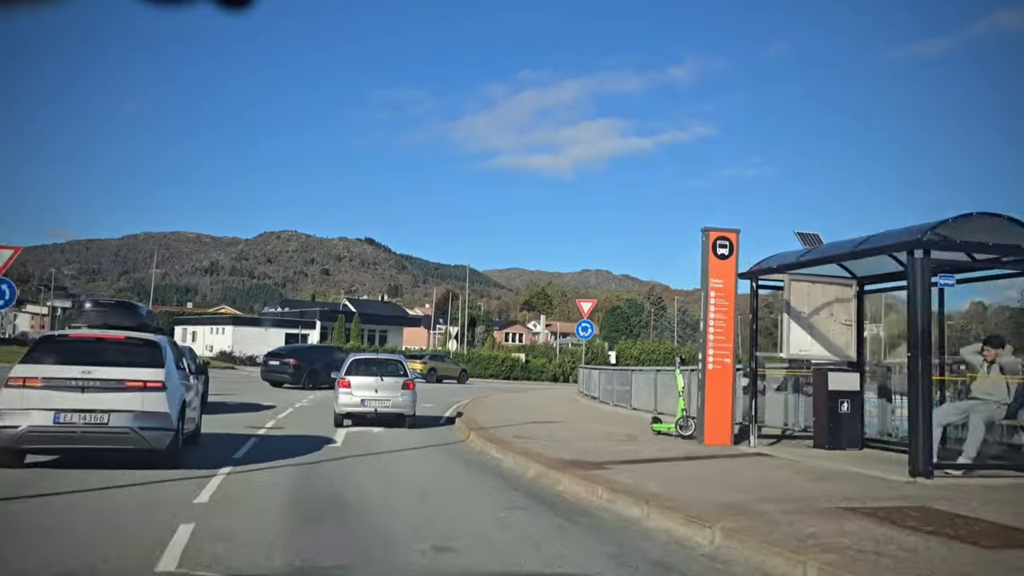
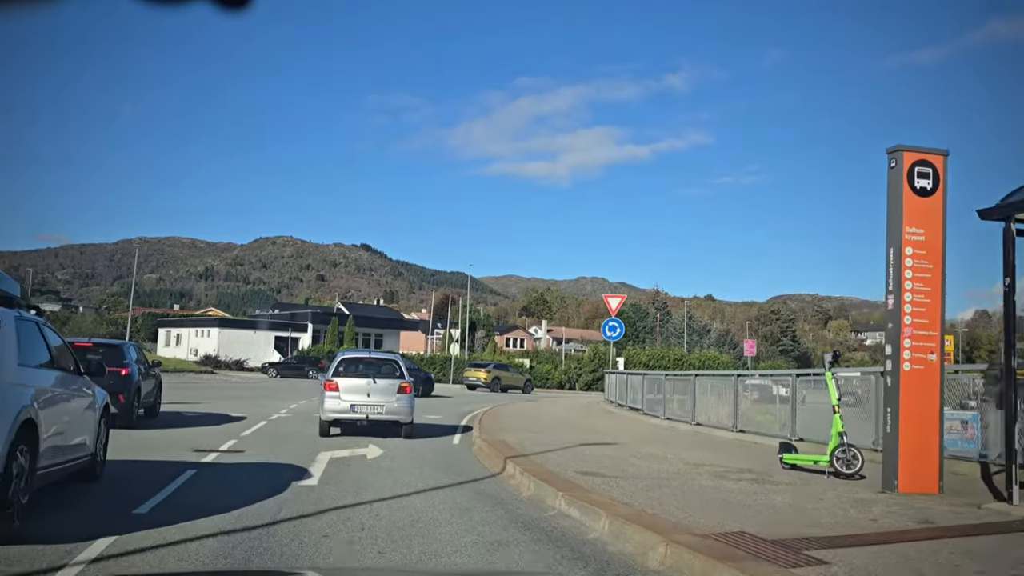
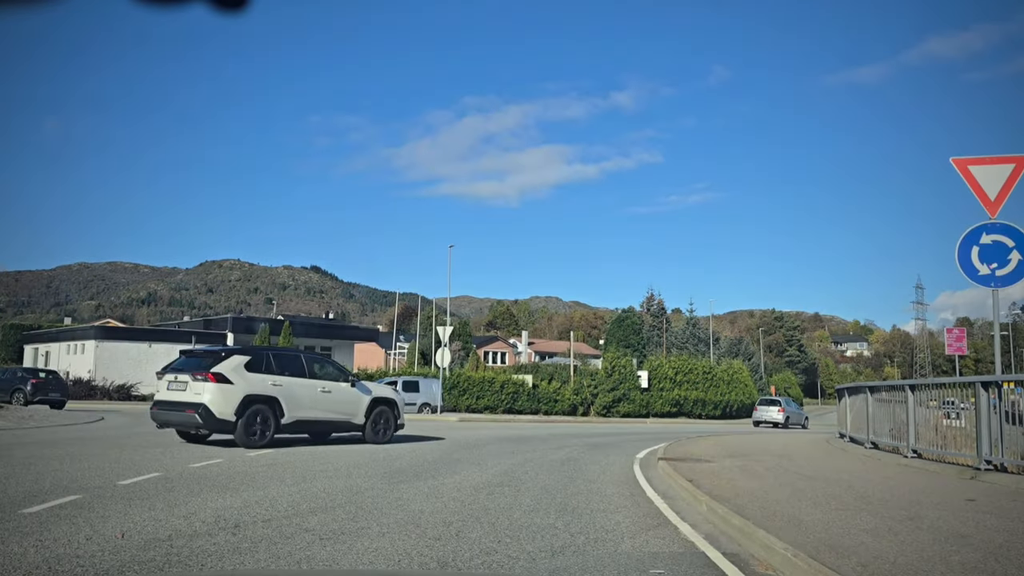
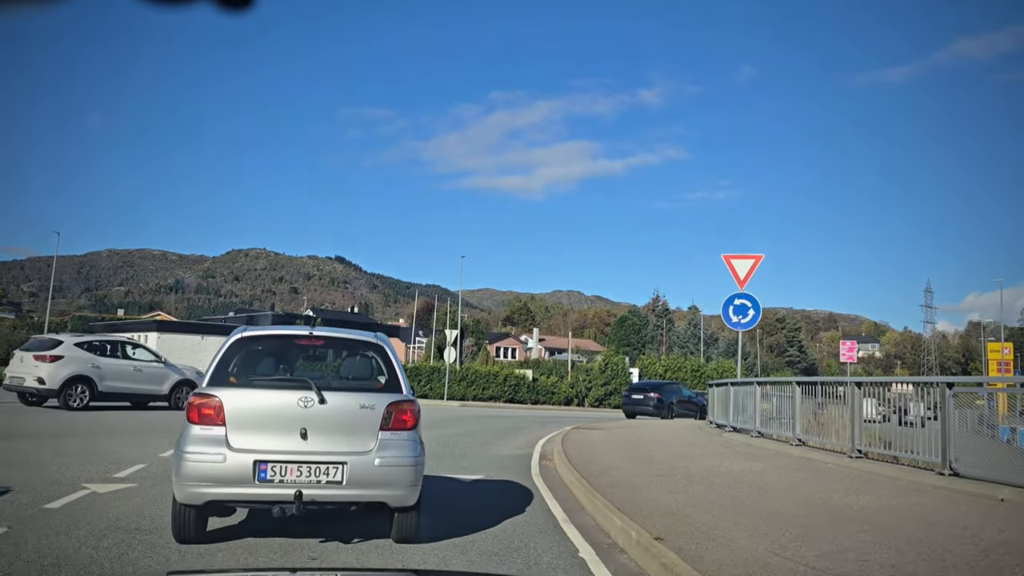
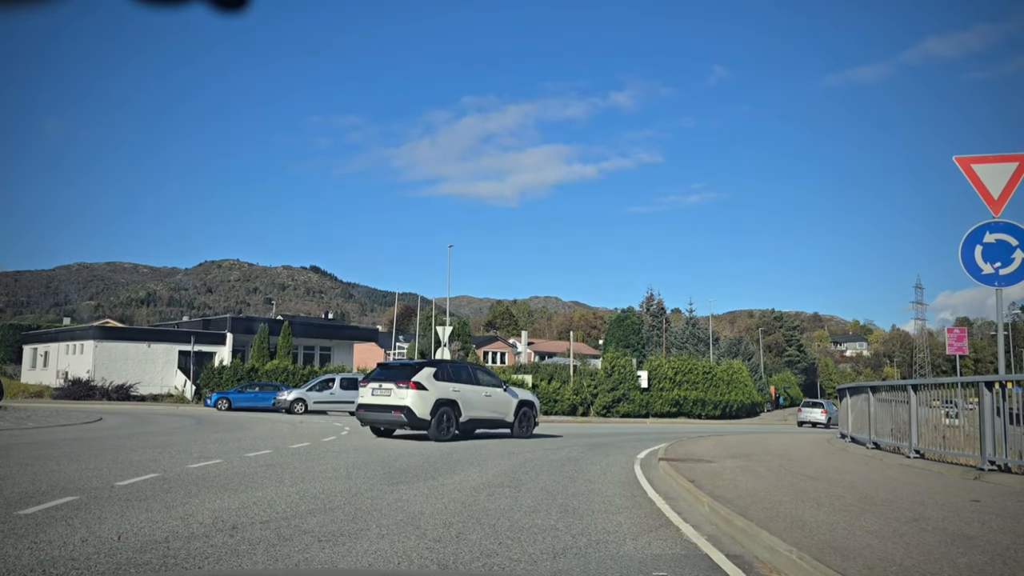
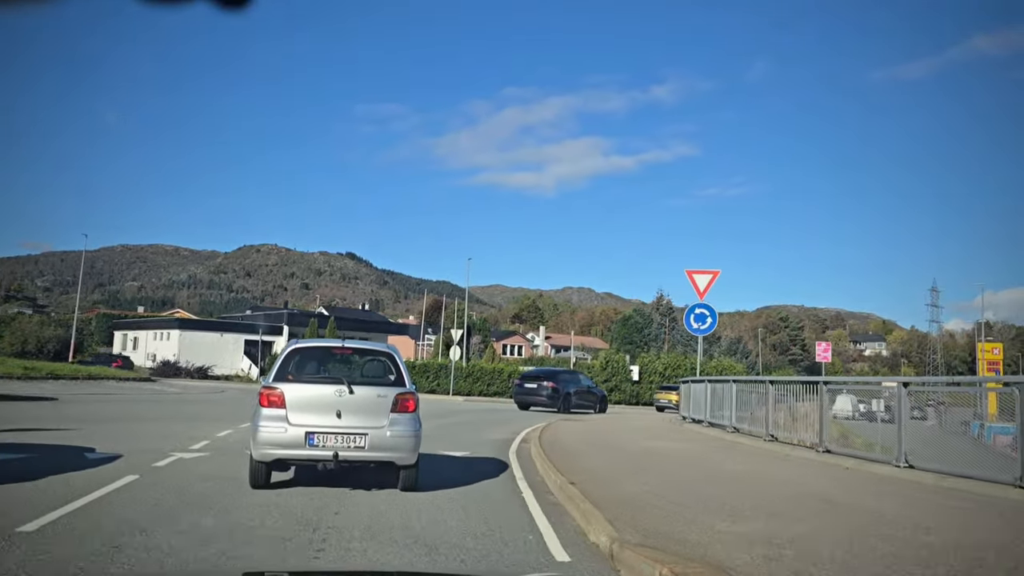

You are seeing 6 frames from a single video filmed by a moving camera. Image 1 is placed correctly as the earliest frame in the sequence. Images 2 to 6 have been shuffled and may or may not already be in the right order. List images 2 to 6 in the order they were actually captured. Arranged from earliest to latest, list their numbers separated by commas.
2, 6, 4, 3, 5
